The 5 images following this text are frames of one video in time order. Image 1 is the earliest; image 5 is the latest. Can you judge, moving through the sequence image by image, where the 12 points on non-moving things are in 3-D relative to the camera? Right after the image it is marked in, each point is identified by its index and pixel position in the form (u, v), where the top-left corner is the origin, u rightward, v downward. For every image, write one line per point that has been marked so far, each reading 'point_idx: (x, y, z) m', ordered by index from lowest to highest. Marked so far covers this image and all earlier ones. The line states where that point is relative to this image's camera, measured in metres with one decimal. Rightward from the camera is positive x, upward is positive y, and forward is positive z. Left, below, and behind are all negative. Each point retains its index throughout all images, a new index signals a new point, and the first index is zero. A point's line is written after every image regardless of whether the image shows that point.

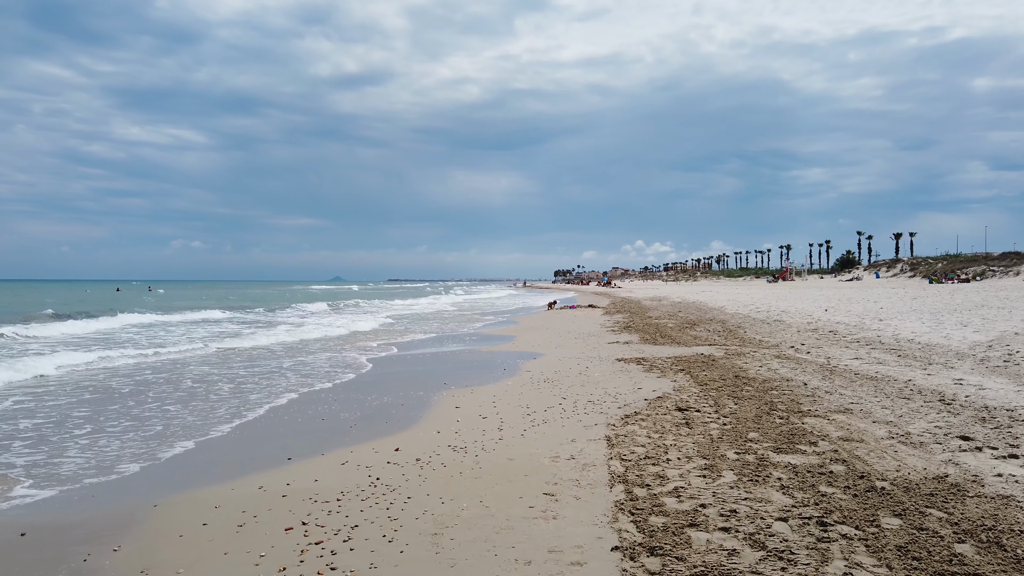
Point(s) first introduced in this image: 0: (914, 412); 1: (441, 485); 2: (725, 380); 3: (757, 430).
0: (+6.1, -1.9, +7.7) m
1: (-0.7, -2.0, +5.2) m
2: (+4.4, -1.9, +10.5) m
3: (+3.4, -2.0, +7.0) m
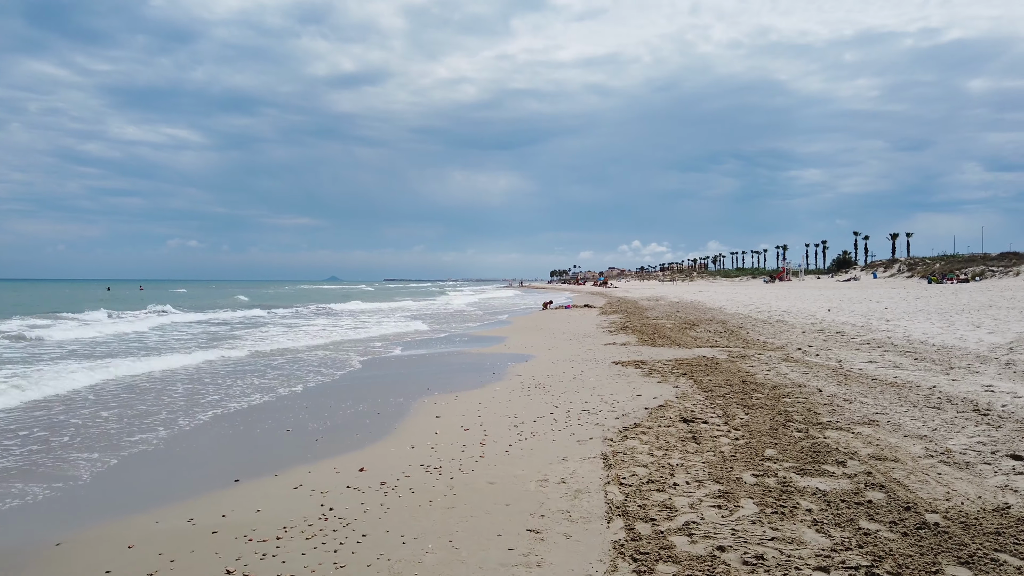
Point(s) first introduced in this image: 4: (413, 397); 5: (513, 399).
0: (+5.9, -1.9, +6.8) m
1: (-0.9, -2.0, +4.3) m
2: (+4.2, -1.9, +9.7) m
3: (+3.2, -1.9, +6.2) m
4: (-1.8, -2.0, +9.5) m
5: (0.0, -2.0, +9.0) m
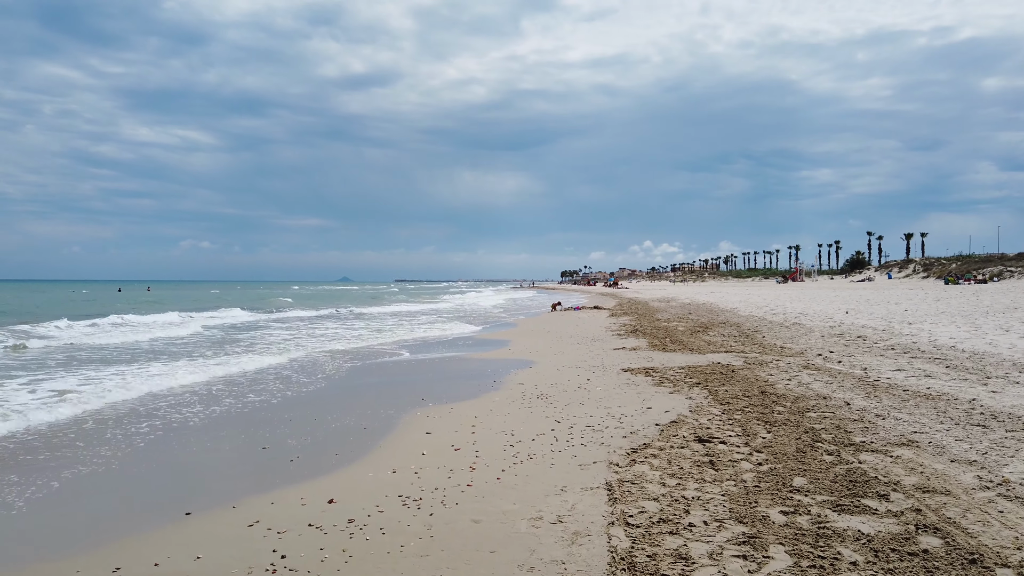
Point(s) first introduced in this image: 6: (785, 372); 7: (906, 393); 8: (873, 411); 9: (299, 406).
0: (+5.8, -1.9, +6.0) m
1: (-1.0, -2.0, +3.6) m
2: (+4.2, -1.9, +8.9) m
3: (+3.1, -2.0, +5.4) m
4: (-1.9, -2.1, +8.8) m
5: (0.0, -2.0, +8.3) m
6: (+6.2, -1.9, +11.5) m
7: (+7.1, -1.9, +9.1) m
8: (+5.6, -1.9, +7.9) m
9: (-3.7, -2.2, +8.8) m
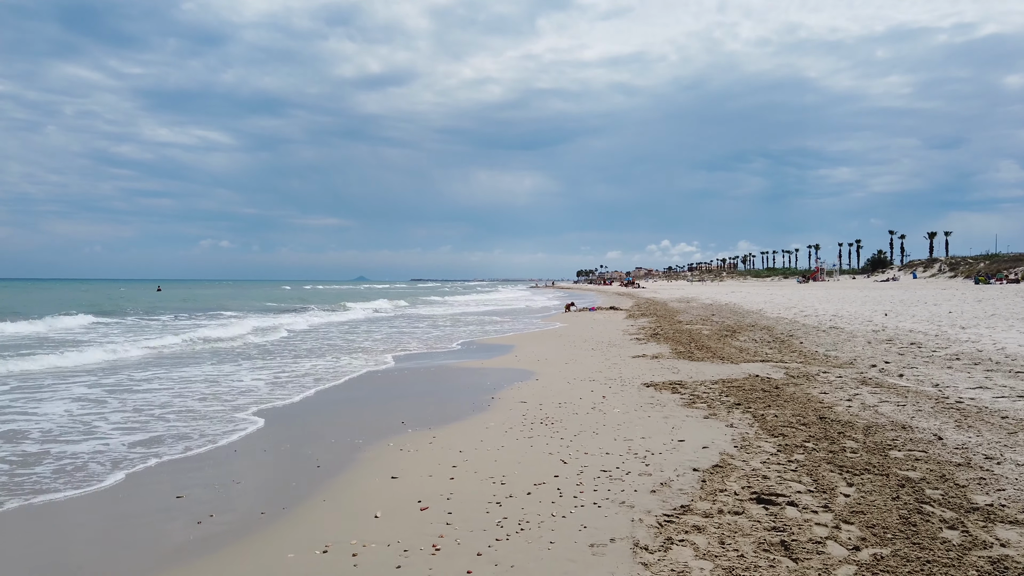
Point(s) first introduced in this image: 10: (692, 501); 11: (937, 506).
0: (+5.7, -1.9, +4.2) m
1: (-1.2, -2.0, +1.9) m
2: (+4.1, -1.9, +7.1) m
3: (+3.0, -2.0, +3.6) m
4: (-1.9, -2.1, +7.2) m
5: (-0.1, -2.0, +6.6) m
6: (+6.2, -1.9, +9.6) m
7: (+7.1, -1.9, +7.2) m
8: (+5.6, -1.9, +6.0) m
9: (-3.7, -2.2, +7.2) m
10: (+1.7, -2.0, +4.6) m
11: (+3.9, -2.0, +4.6) m
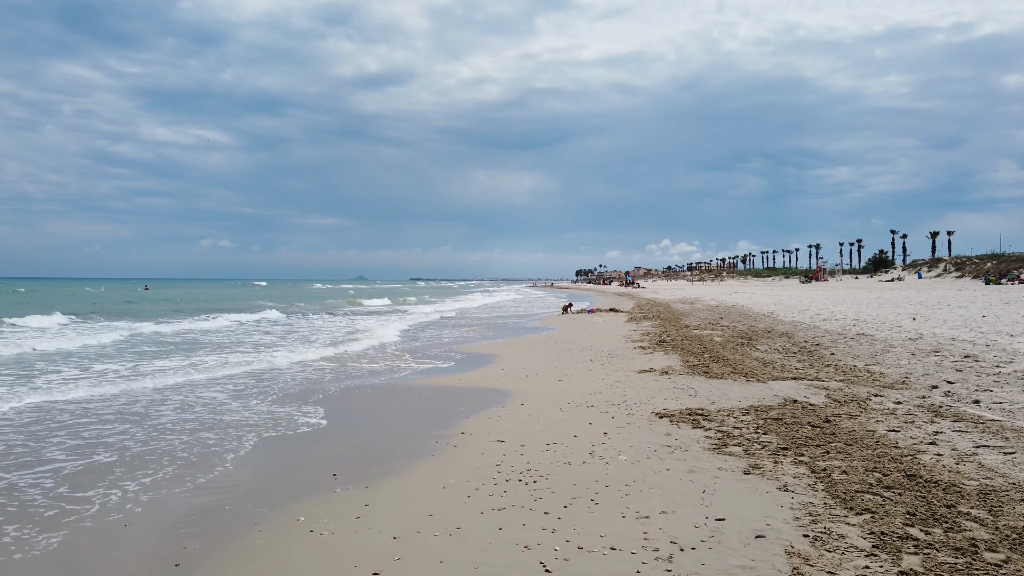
0: (+5.3, -2.0, +2.0) m
1: (-1.6, -2.1, -0.2) m
2: (+3.8, -2.0, +4.9) m
3: (+2.6, -2.1, +1.5) m
4: (-2.3, -2.2, +5.0) m
5: (-0.4, -2.1, +4.4) m
6: (+5.9, -2.0, +7.4) m
7: (+6.7, -2.0, +5.0) m
8: (+5.2, -2.0, +3.9) m
9: (-4.1, -2.3, +5.0) m
10: (+1.3, -2.0, +2.5) m
11: (+3.5, -2.1, +2.5) m
